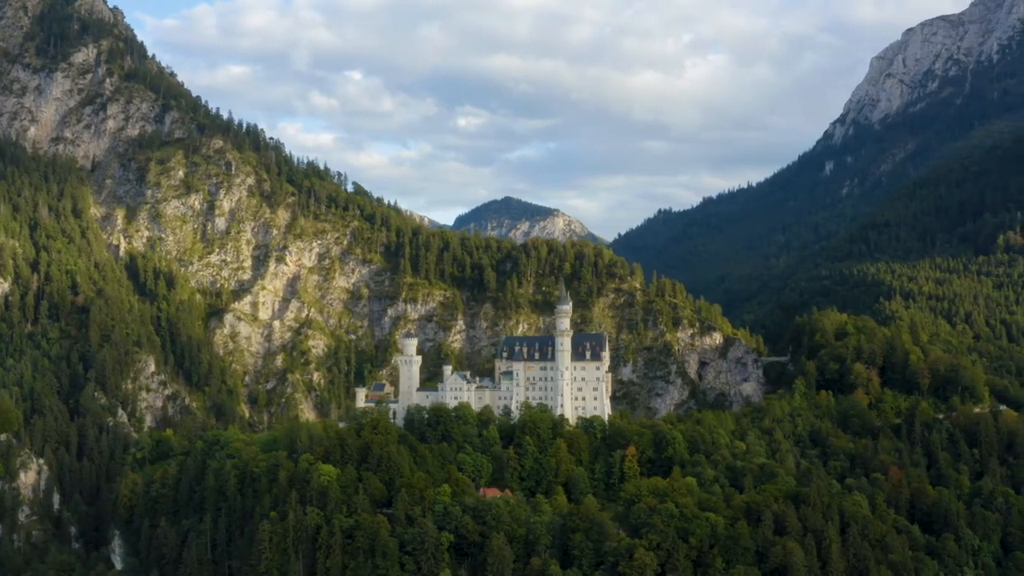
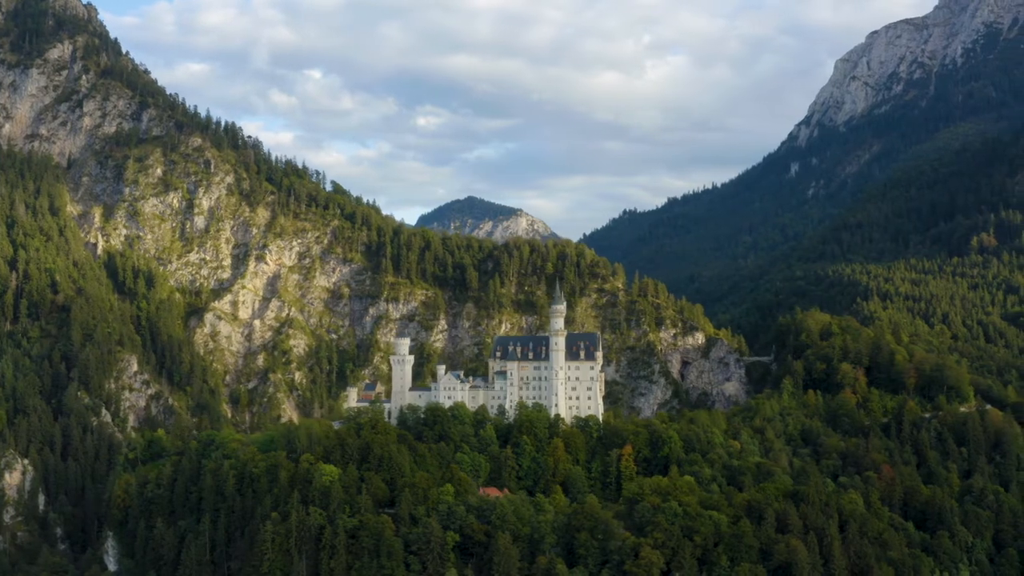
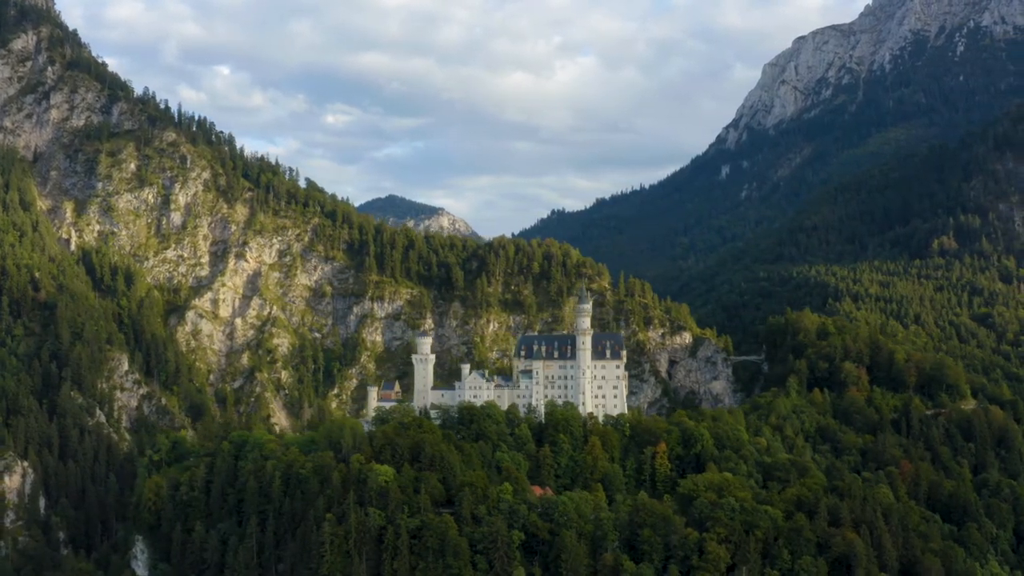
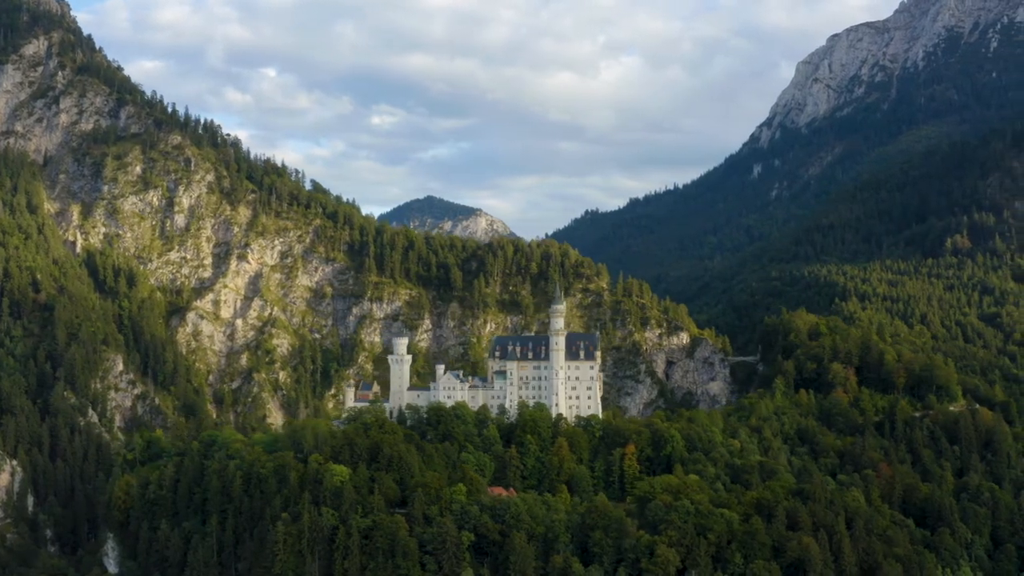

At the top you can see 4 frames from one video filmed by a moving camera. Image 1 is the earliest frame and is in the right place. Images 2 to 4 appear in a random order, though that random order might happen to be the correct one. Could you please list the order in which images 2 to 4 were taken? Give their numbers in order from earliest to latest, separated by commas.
2, 4, 3
